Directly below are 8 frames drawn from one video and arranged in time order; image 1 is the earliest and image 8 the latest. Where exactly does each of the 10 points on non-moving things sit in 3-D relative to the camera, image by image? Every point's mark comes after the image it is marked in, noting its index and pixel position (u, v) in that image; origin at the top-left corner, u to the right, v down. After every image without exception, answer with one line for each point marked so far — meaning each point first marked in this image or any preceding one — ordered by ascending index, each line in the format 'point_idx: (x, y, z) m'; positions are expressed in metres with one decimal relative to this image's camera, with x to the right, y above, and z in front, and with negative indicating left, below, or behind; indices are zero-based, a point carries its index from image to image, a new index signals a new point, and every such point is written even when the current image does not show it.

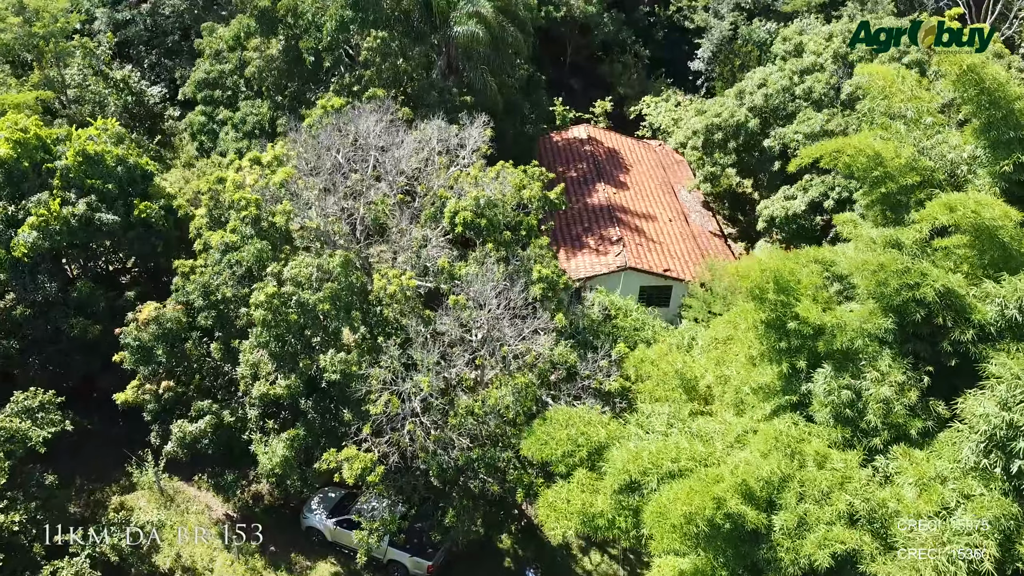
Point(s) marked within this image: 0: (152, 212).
0: (-7.3, +1.6, +16.3) m
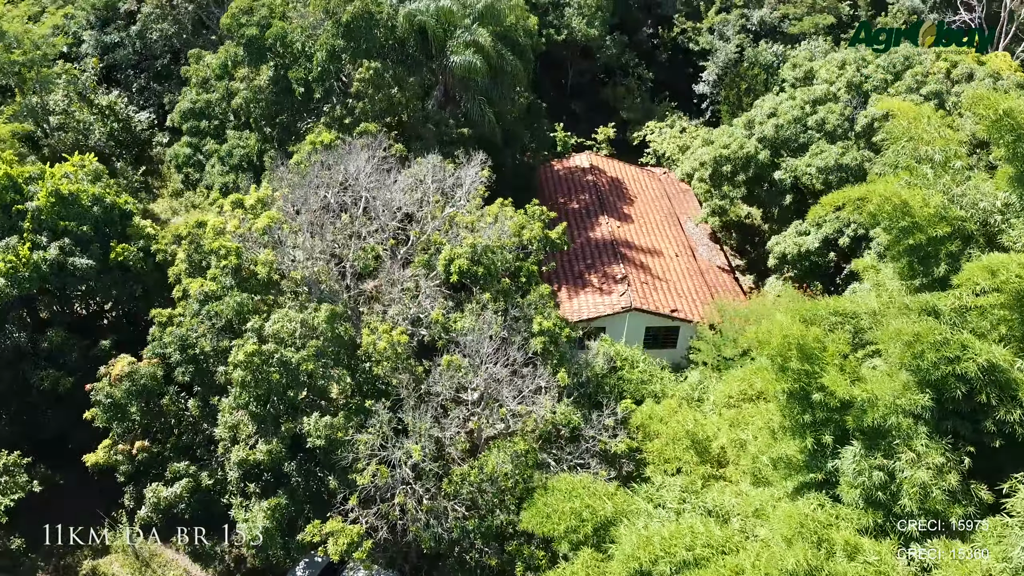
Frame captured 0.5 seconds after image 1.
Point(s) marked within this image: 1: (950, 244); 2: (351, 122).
0: (-7.3, +0.6, +15.4) m
1: (+6.5, +0.7, +12.0) m
2: (-3.7, +3.8, +18.3) m
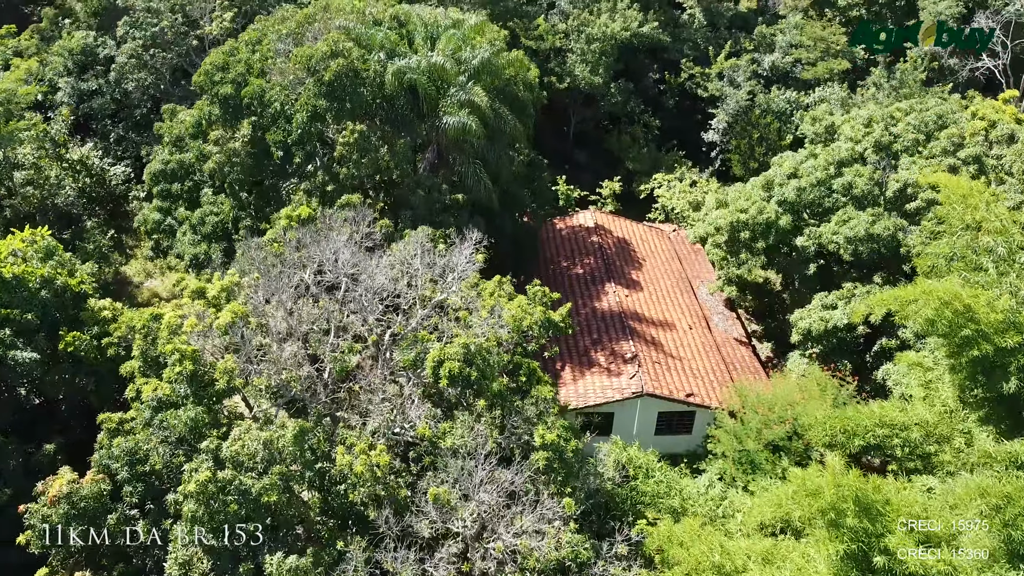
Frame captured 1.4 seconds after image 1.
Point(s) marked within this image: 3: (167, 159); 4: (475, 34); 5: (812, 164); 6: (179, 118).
0: (-7.3, -1.0, +13.6) m
1: (+6.5, -0.9, +10.2) m
2: (-3.7, +2.0, +16.6) m
3: (-8.0, +3.0, +18.6) m
4: (-0.8, +5.8, +18.5) m
5: (+7.2, +3.0, +19.2) m
6: (-8.0, +4.1, +19.3) m
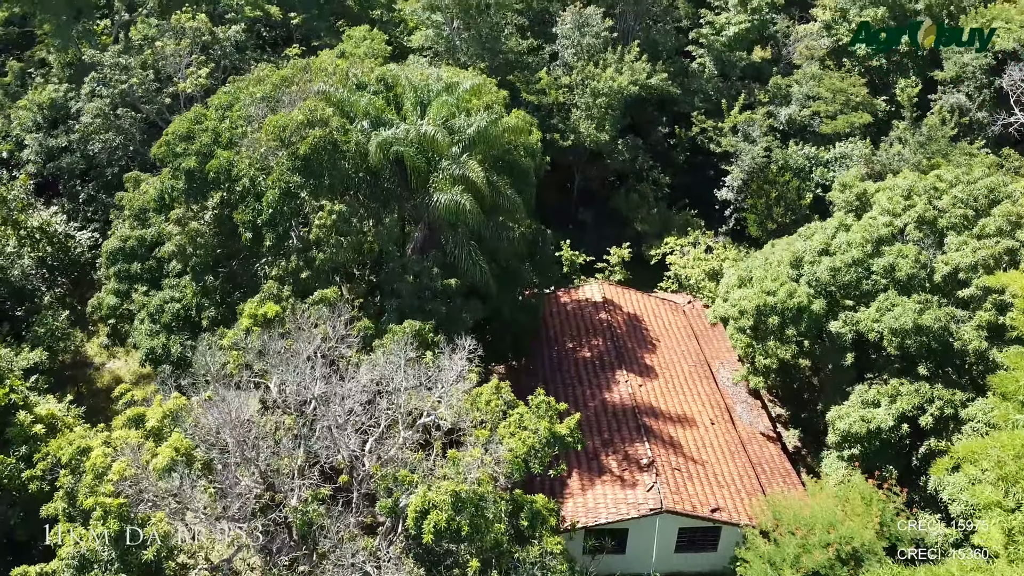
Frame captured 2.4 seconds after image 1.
0: (-7.4, -2.7, +11.5) m
1: (+6.5, -2.5, +8.1) m
2: (-3.7, +0.2, +14.6) m
3: (-8.0, +1.1, +16.7) m
4: (-0.8, +3.9, +16.6) m
5: (+7.2, +1.0, +17.2) m
6: (-8.0, +2.1, +17.4) m
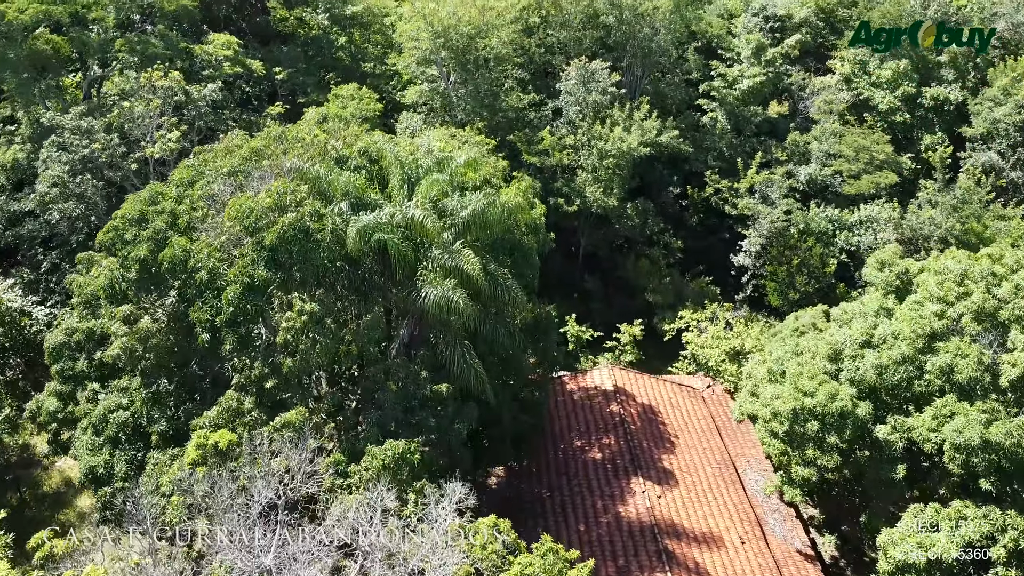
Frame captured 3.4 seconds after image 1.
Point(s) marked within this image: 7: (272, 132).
0: (-7.4, -4.3, +9.3) m
1: (+6.5, -3.9, +5.9) m
2: (-3.7, -1.5, +12.5) m
3: (-8.0, -0.8, +14.6) m
4: (-0.8, +2.1, +14.7) m
5: (+7.2, -0.8, +15.1) m
6: (-8.0, +0.3, +15.4) m
7: (-4.8, +3.1, +15.9) m
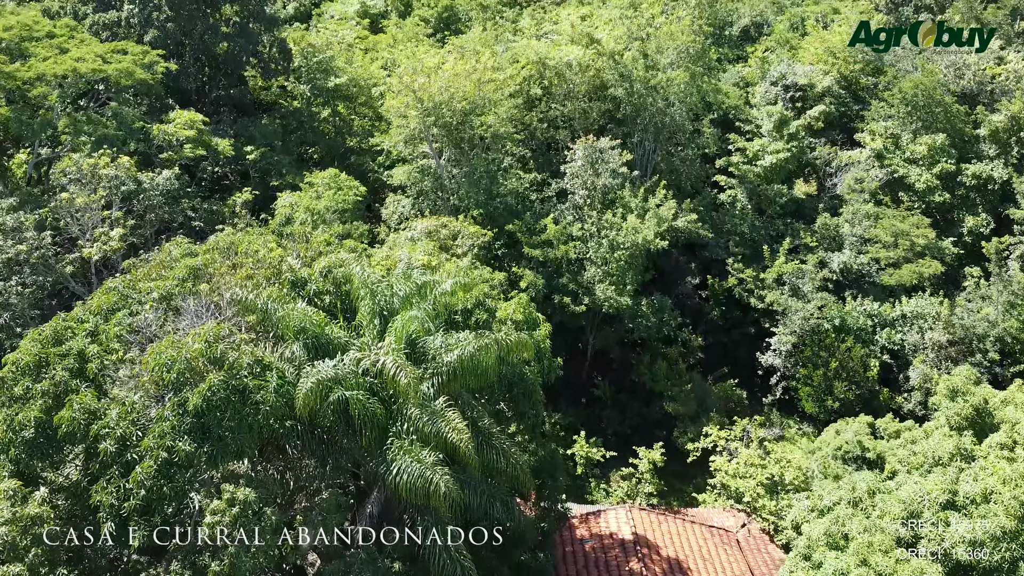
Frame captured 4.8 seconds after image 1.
0: (-7.4, -6.2, +6.1) m
1: (+6.5, -5.6, +2.7) m
2: (-3.7, -3.6, +9.5) m
3: (-8.0, -3.0, +11.6) m
4: (-0.8, -0.2, +11.9) m
5: (+7.1, -3.1, +12.1) m
6: (-8.0, -2.0, +12.5) m
7: (-4.8, +0.8, +13.2) m
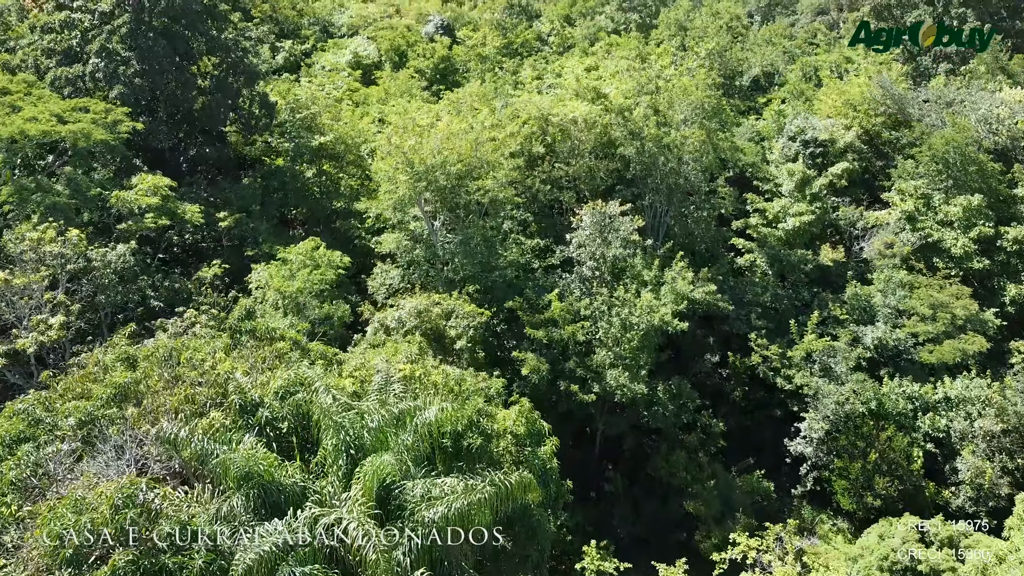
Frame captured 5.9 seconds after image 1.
0: (-7.4, -7.4, +3.6) m
1: (+6.5, -6.7, +0.2) m
2: (-3.7, -5.0, +7.1) m
3: (-8.0, -4.5, +9.2) m
4: (-0.8, -1.7, +9.6) m
5: (+7.1, -4.6, +9.8) m
6: (-8.0, -3.5, +10.1) m
7: (-4.8, -0.8, +11.0) m
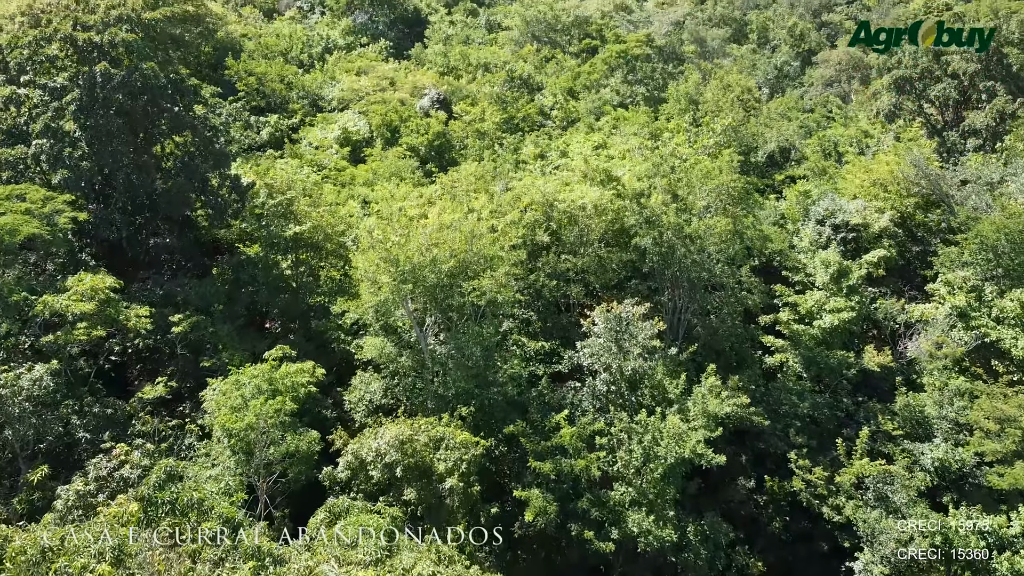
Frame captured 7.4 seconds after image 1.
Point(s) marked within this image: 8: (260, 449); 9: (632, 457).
0: (-7.4, -8.5, +0.1) m
1: (+6.5, -7.5, -3.1) m
2: (-3.7, -6.4, +3.8) m
3: (-8.0, -6.0, +6.0) m
4: (-0.8, -3.3, +6.6) m
5: (+7.2, -6.2, +6.5) m
6: (-8.0, -5.2, +7.0) m
7: (-4.8, -2.5, +8.1) m
8: (-4.0, -2.5, +12.7) m
9: (+2.3, -3.1, +15.0) m
